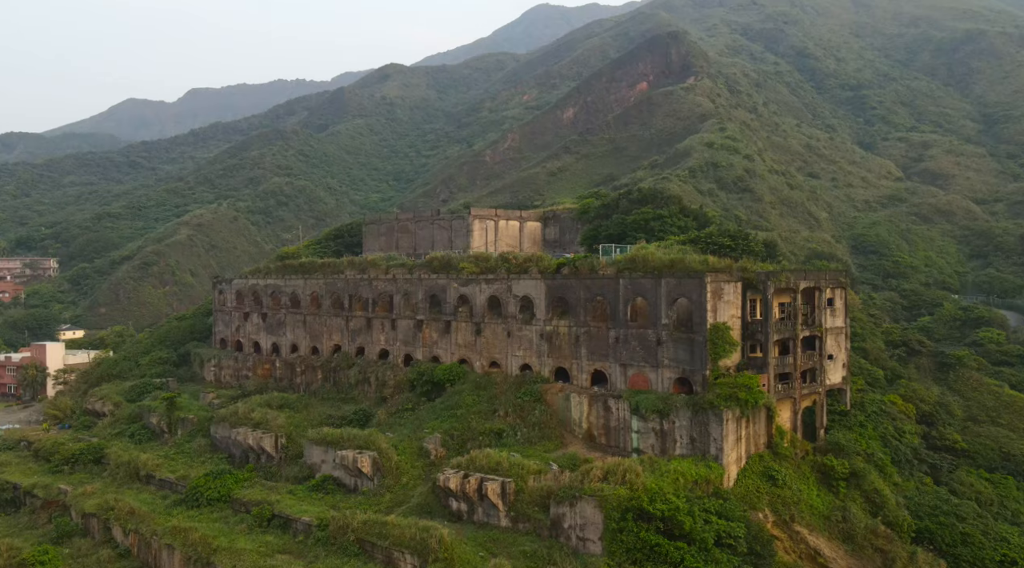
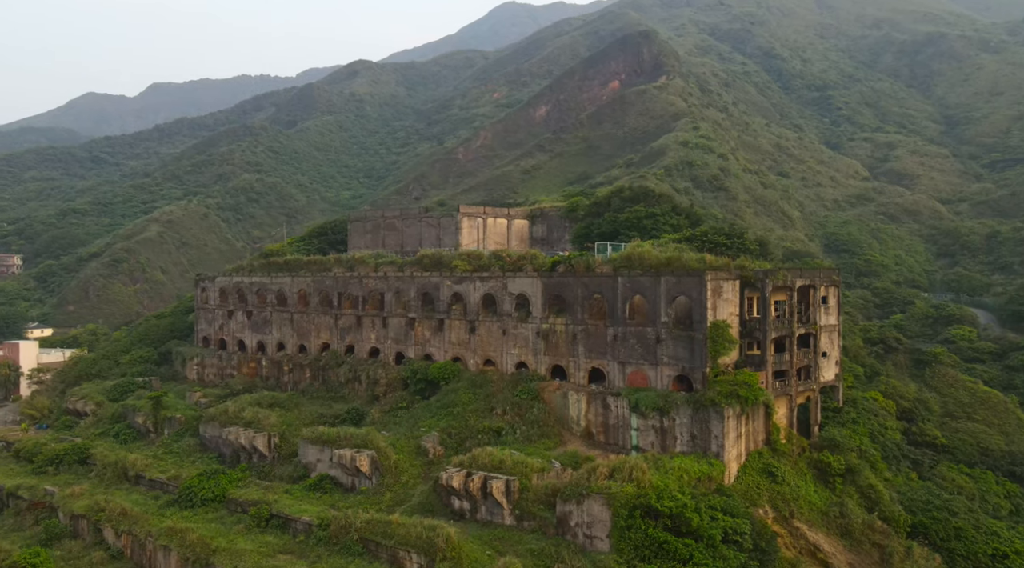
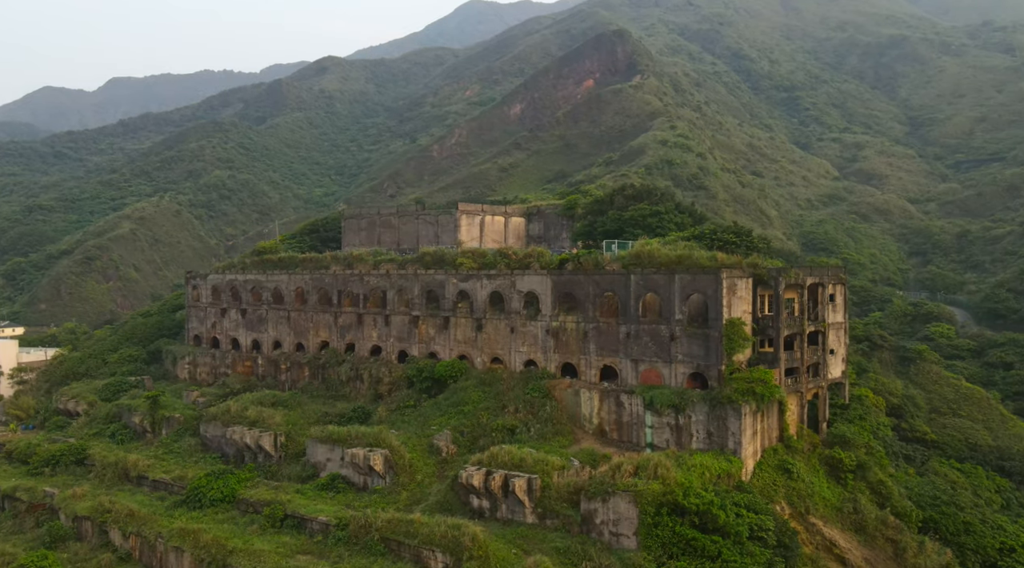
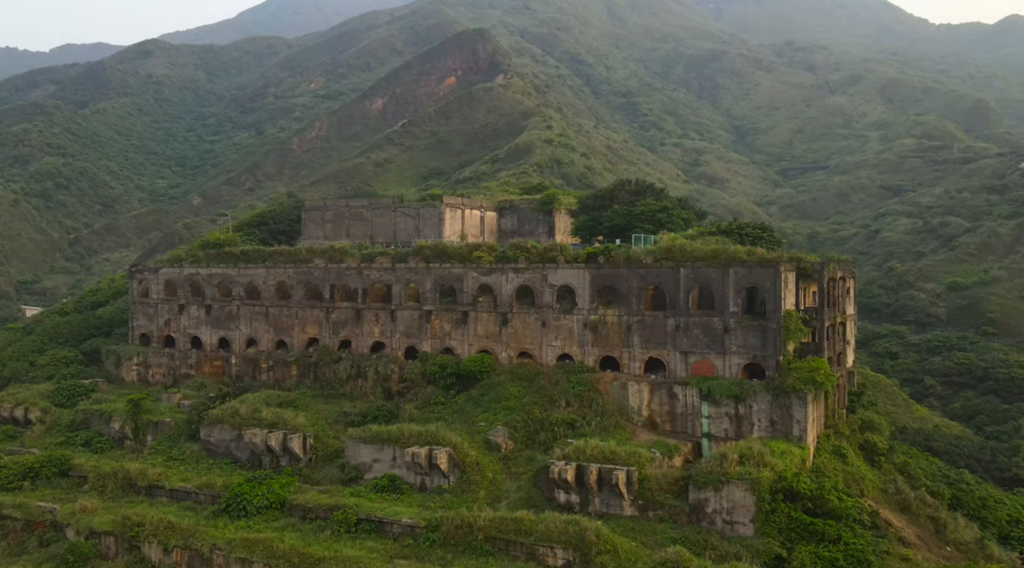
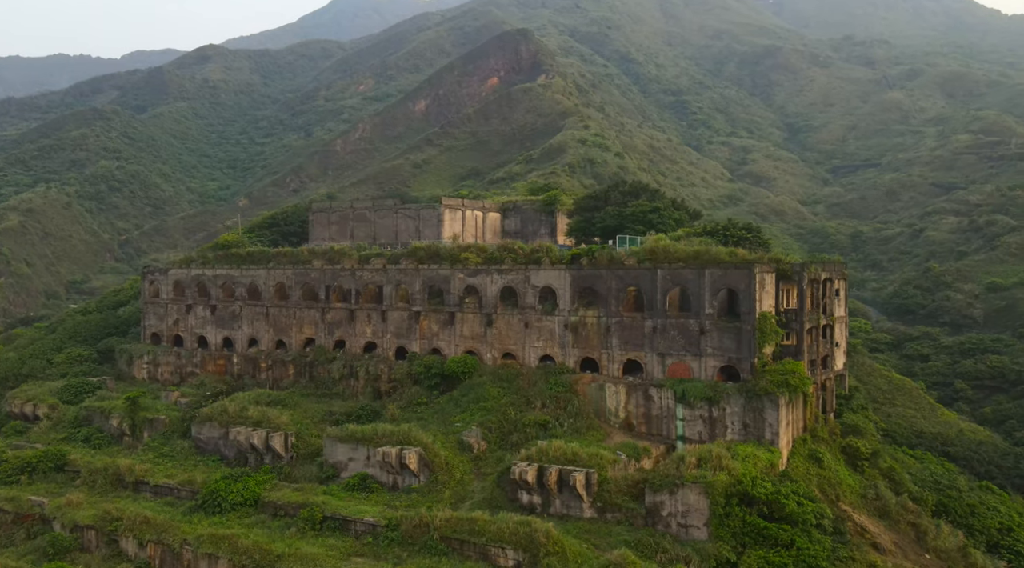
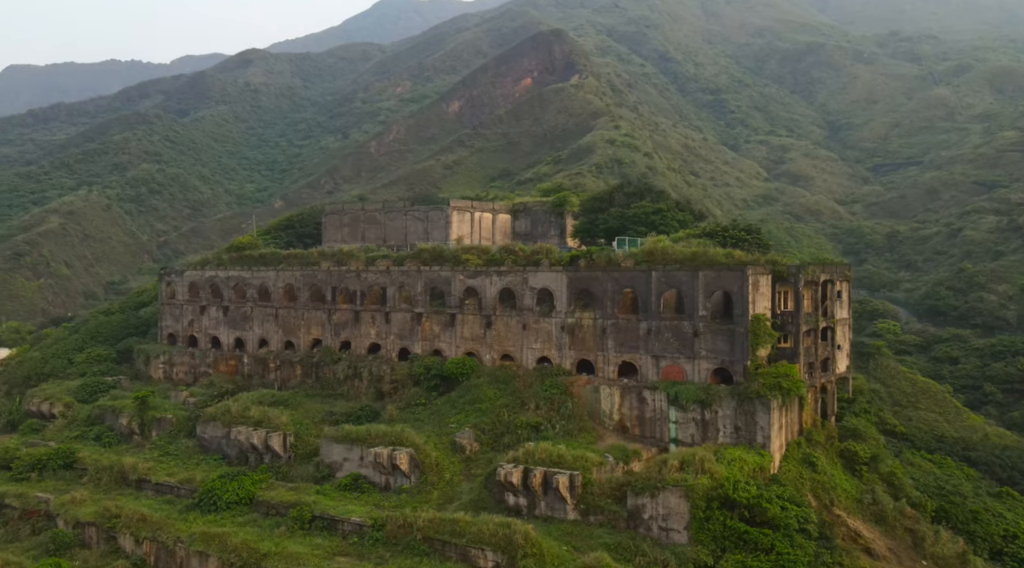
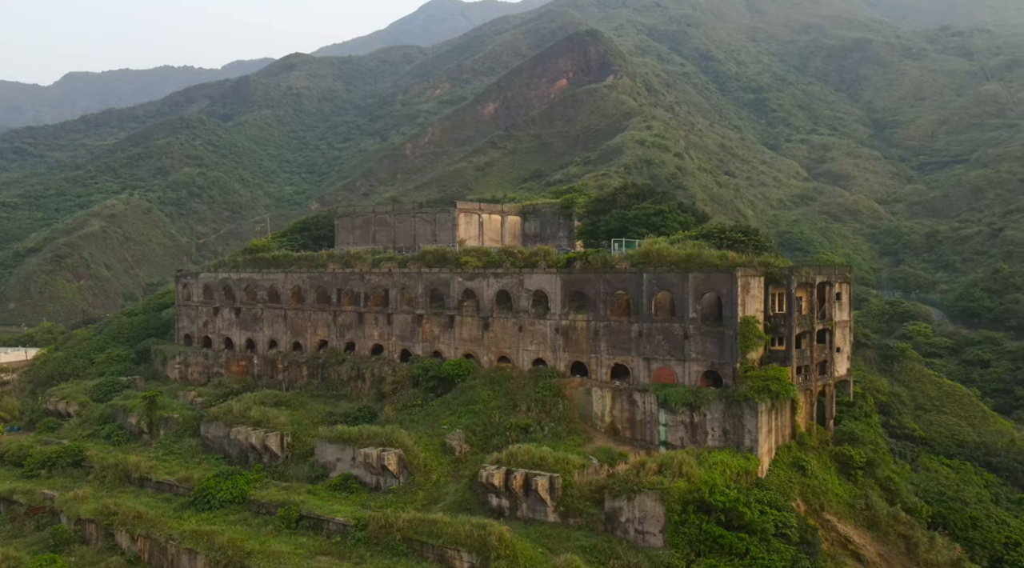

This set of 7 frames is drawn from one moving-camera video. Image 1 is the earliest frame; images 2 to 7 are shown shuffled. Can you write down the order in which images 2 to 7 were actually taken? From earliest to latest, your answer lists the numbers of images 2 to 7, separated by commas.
2, 3, 7, 6, 5, 4
